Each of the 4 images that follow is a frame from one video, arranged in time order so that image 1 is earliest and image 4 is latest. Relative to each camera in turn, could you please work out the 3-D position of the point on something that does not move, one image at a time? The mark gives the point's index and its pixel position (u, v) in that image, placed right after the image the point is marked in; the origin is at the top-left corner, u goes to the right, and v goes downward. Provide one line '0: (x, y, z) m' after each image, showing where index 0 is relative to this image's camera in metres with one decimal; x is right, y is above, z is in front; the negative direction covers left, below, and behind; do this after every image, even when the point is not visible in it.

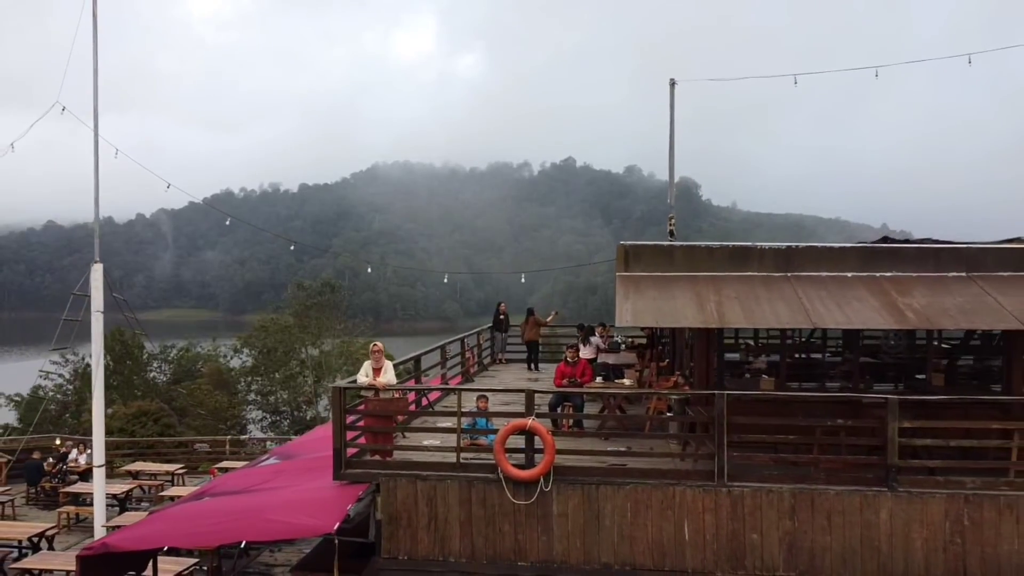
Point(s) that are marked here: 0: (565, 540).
0: (+0.4, -1.8, +5.0) m
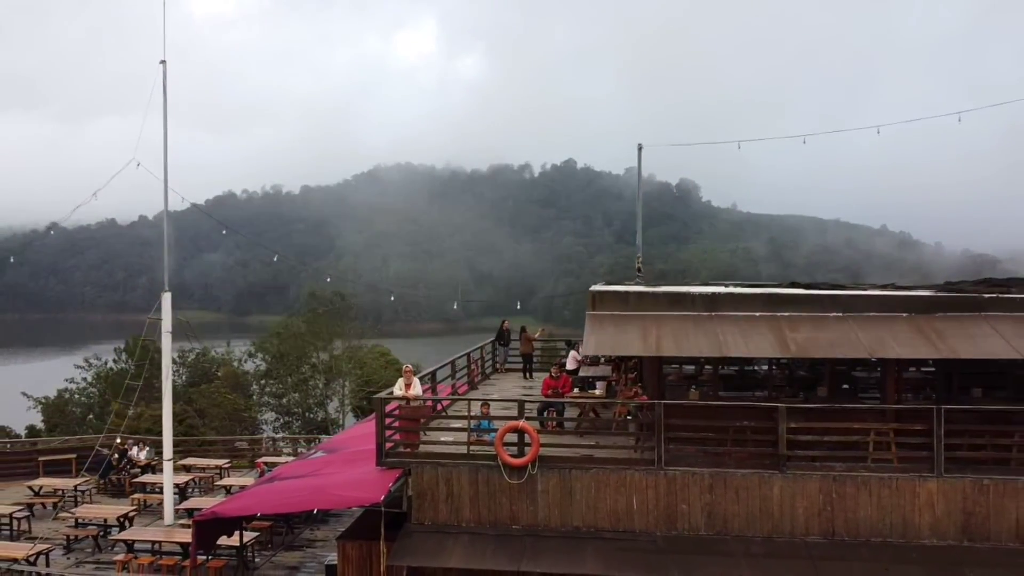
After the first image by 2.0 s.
0: (+0.3, -2.2, +6.8) m
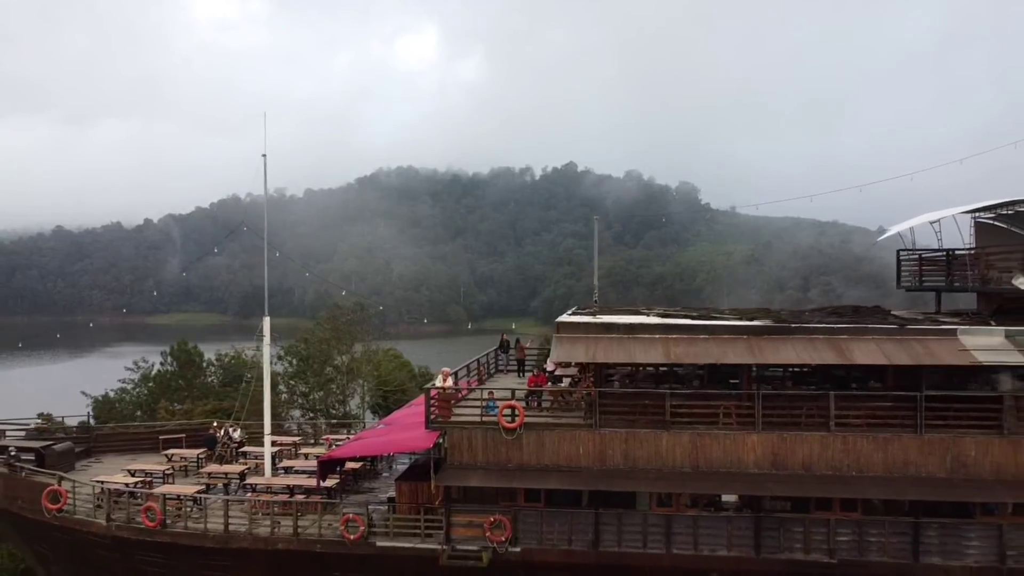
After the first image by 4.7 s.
0: (+0.3, -2.8, +11.3) m
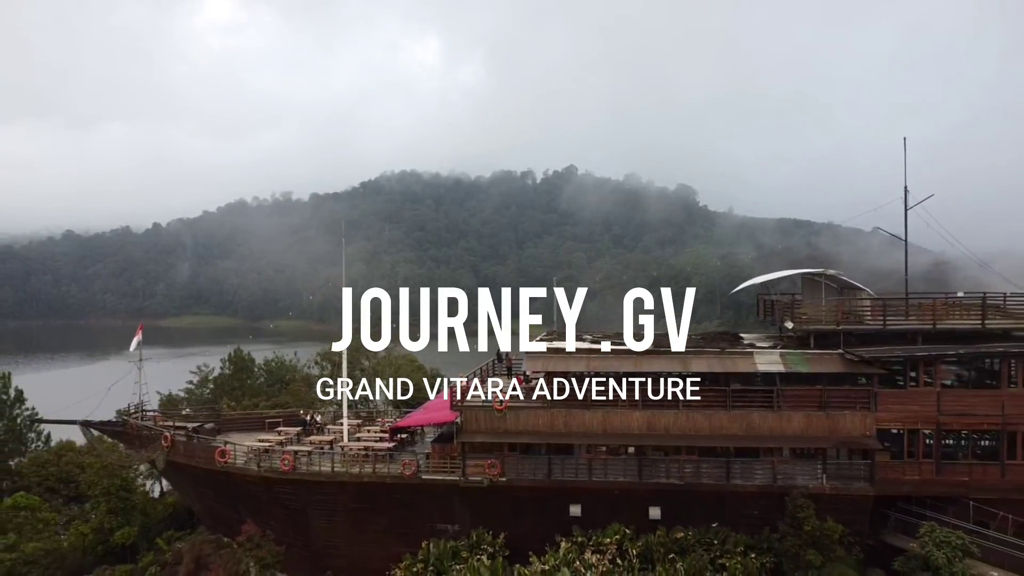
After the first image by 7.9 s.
0: (-0.1, -3.9, +19.6) m
